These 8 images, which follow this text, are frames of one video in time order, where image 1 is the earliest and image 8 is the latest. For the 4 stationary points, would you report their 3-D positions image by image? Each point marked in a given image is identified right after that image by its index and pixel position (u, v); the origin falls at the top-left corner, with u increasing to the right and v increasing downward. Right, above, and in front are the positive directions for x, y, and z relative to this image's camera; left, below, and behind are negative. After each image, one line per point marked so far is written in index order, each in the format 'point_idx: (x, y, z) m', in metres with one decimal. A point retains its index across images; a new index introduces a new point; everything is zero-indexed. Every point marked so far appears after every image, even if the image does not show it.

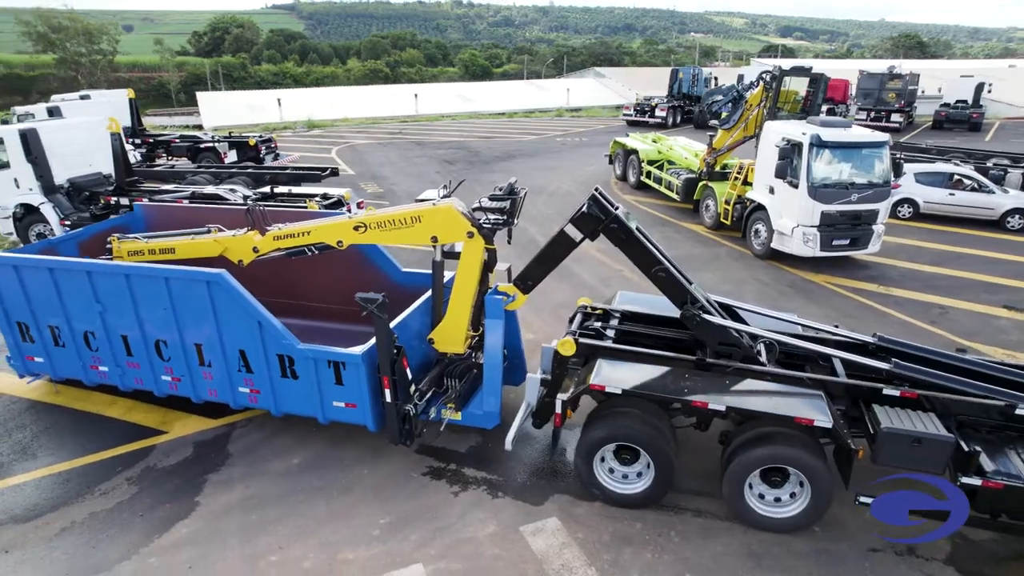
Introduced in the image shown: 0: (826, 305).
0: (+4.7, -0.3, +9.8) m
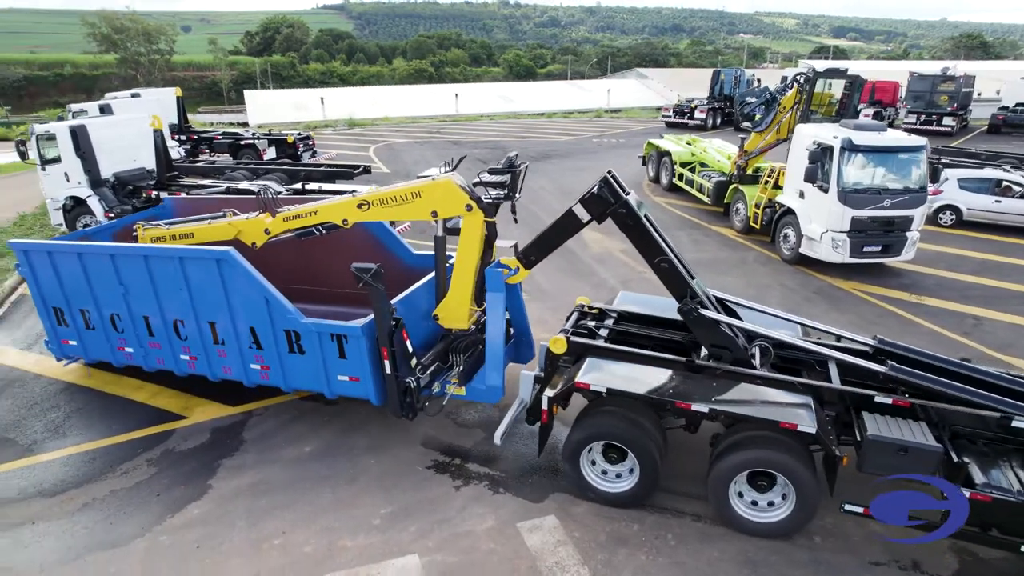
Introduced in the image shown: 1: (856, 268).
0: (+5.0, -0.4, +9.6) m
1: (+6.1, +0.3, +11.5) m
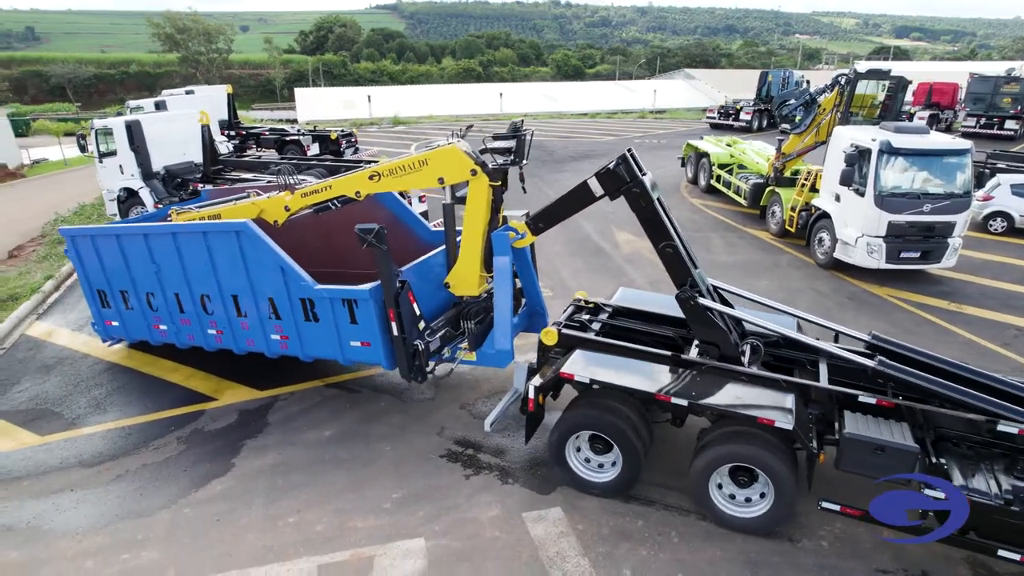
0: (+5.3, -0.5, +9.4) m
1: (+6.6, +0.2, +11.2) m
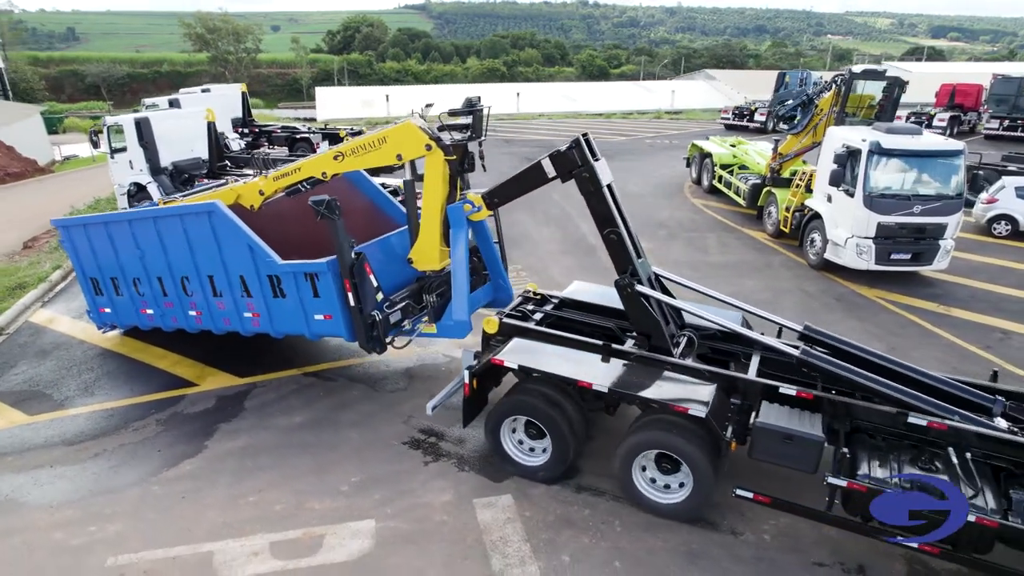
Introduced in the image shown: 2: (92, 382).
0: (+5.1, -0.5, +9.4) m
1: (+6.4, +0.2, +11.2) m
2: (-4.9, -1.1, +7.7) m
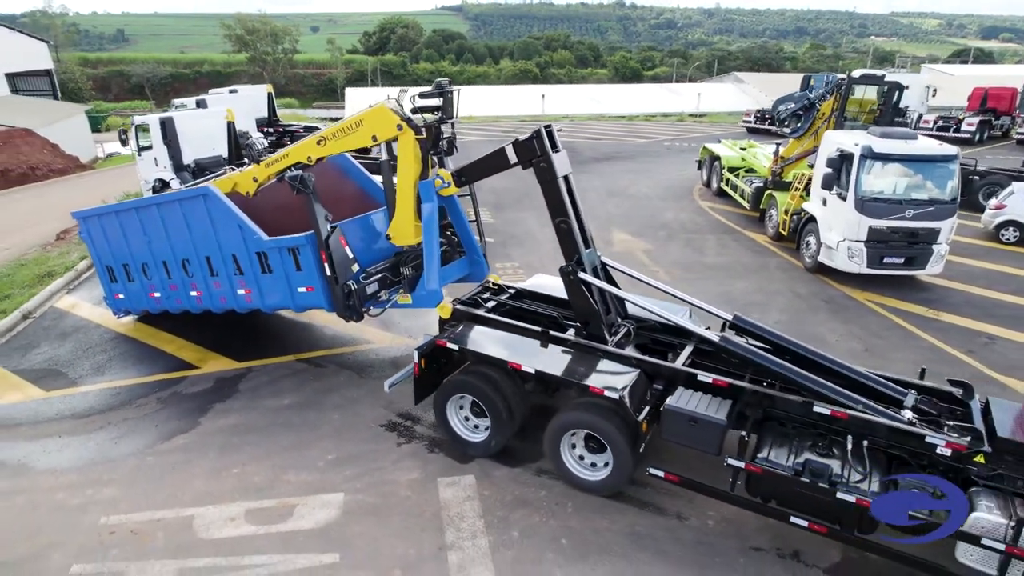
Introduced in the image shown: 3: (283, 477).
0: (+4.9, -0.5, +9.5) m
1: (+6.3, +0.1, +11.2) m
2: (-5.2, -0.9, +8.3) m
3: (-2.1, -1.8, +6.1) m
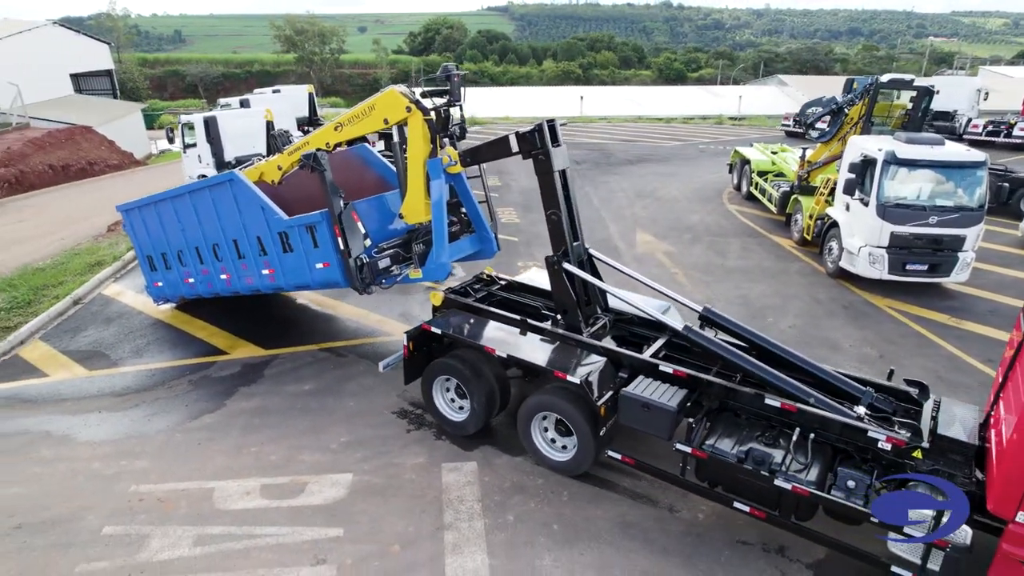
0: (+5.1, -0.6, +9.4) m
1: (+6.7, 0.0, +11.1) m
2: (-5.0, -0.8, +8.9) m
3: (-2.1, -1.7, +6.6) m
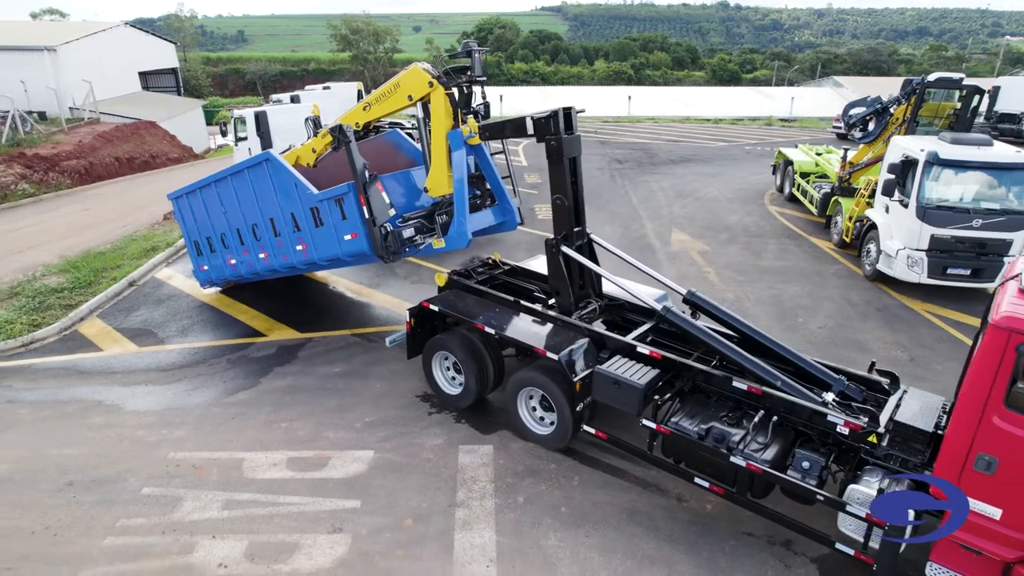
0: (+5.5, -0.6, +9.2) m
1: (+7.2, -0.1, +10.8) m
2: (-4.6, -0.5, +9.5) m
3: (-2.0, -1.5, +6.9) m
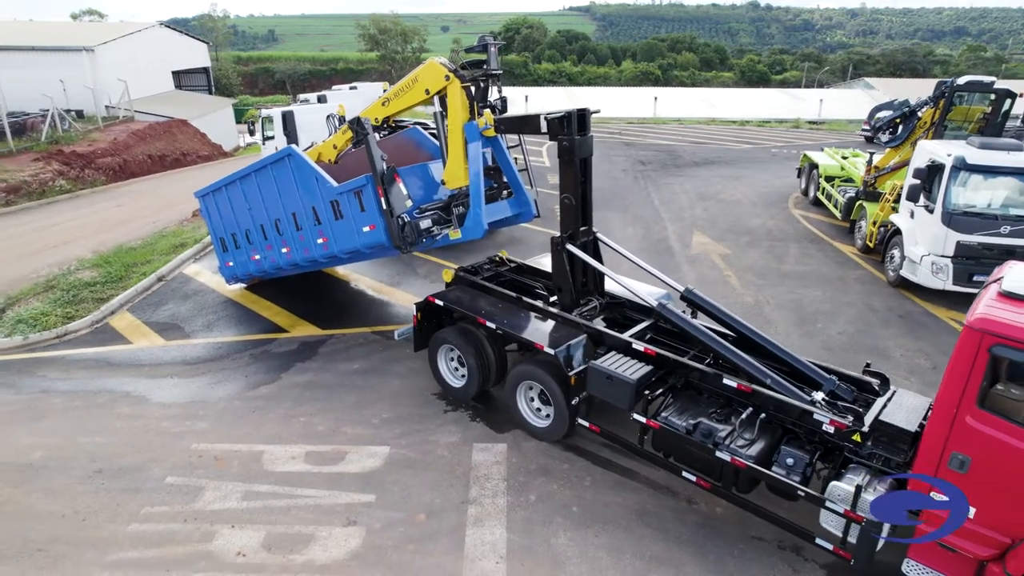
0: (+5.8, -0.7, +9.1) m
1: (+7.5, -0.2, +10.6) m
2: (-4.4, -0.5, +9.7) m
3: (-1.8, -1.5, +7.0) m
